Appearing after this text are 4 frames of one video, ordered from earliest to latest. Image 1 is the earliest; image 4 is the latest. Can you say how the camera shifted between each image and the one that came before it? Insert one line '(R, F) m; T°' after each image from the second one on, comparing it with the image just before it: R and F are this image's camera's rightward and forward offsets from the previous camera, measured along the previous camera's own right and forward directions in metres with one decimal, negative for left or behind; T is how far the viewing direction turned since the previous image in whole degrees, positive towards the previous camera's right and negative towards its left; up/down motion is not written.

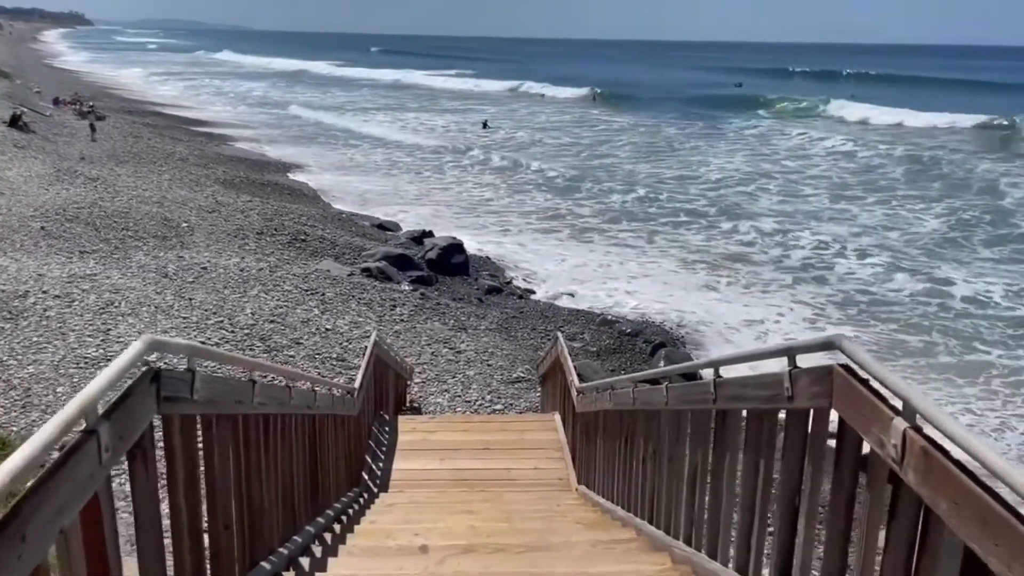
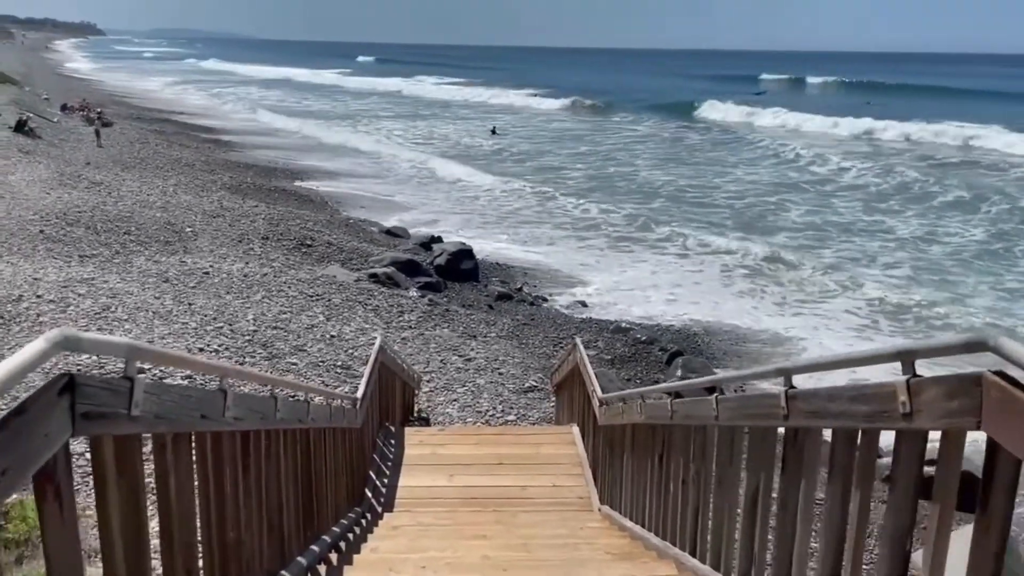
(-0.1, +0.5) m; -1°
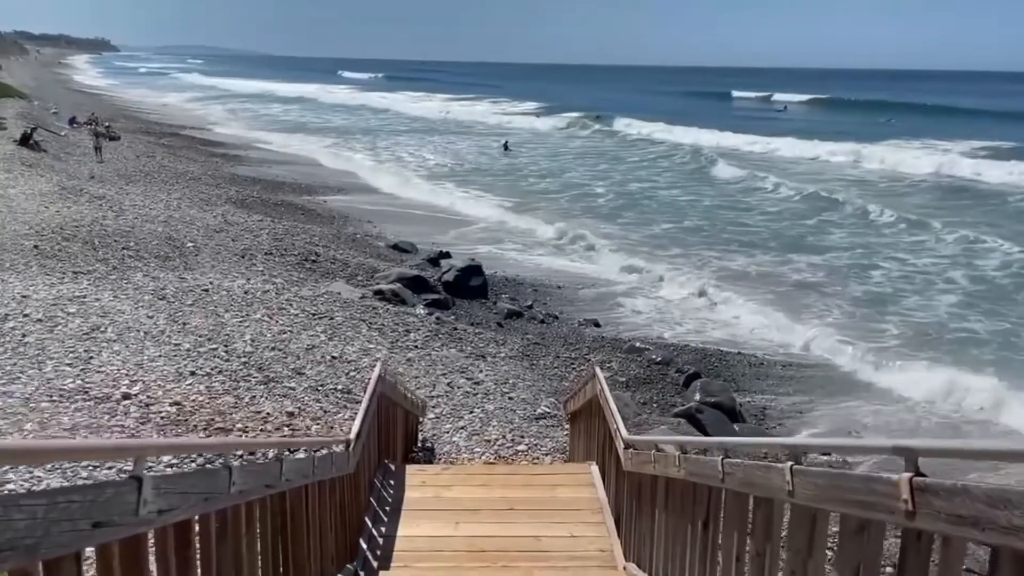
(0.0, +0.6) m; -1°
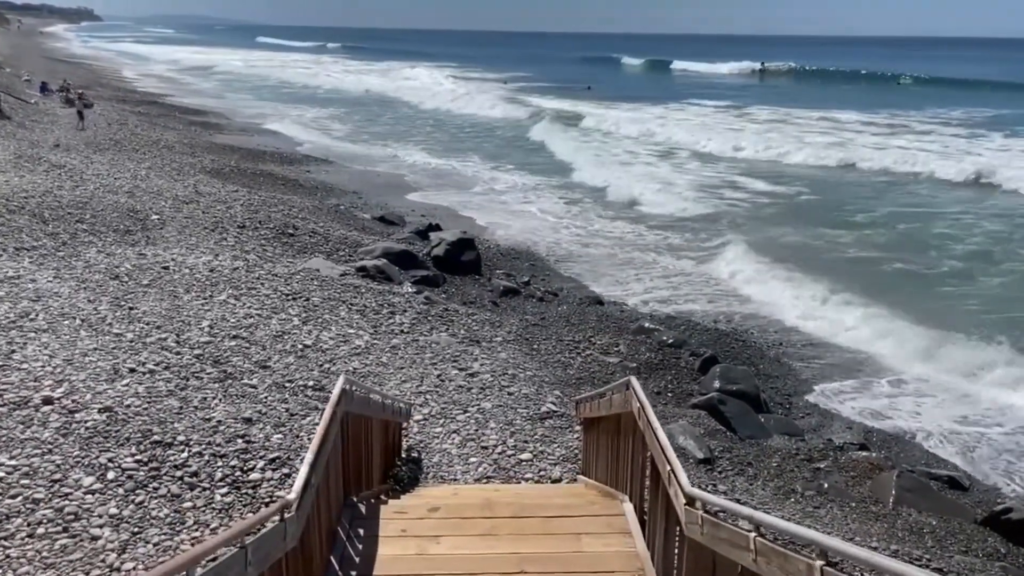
(-0.1, +1.4) m; +1°
